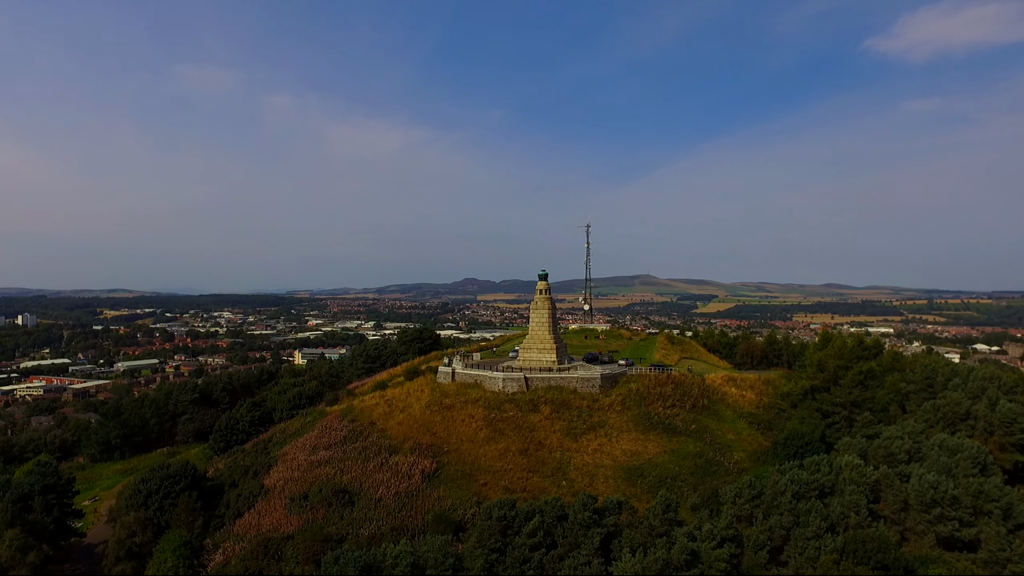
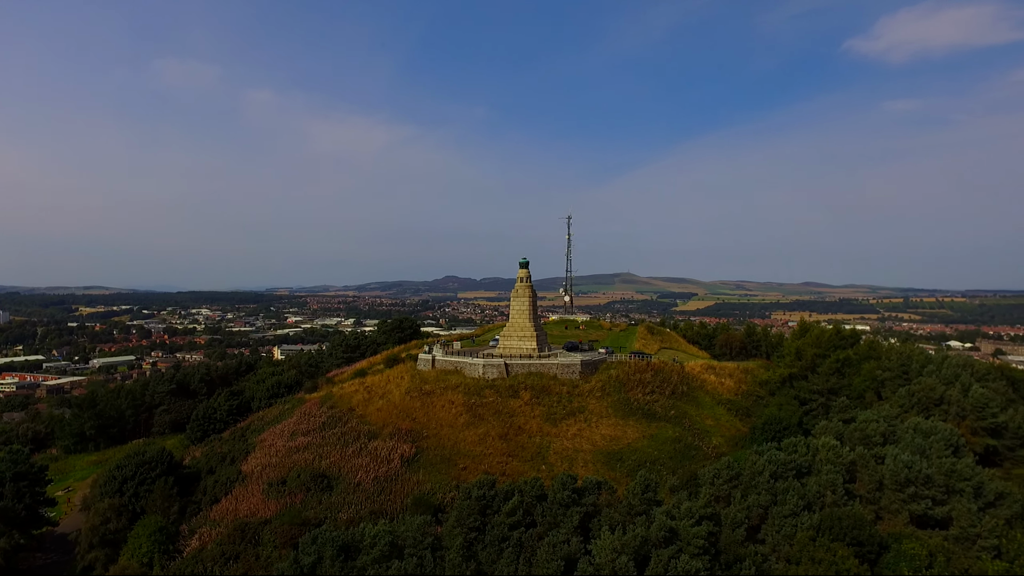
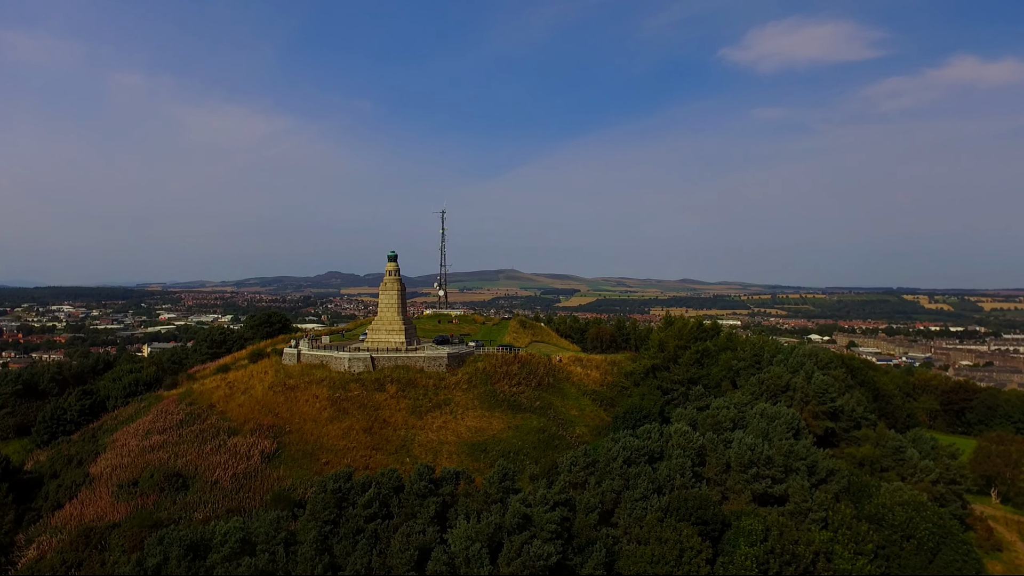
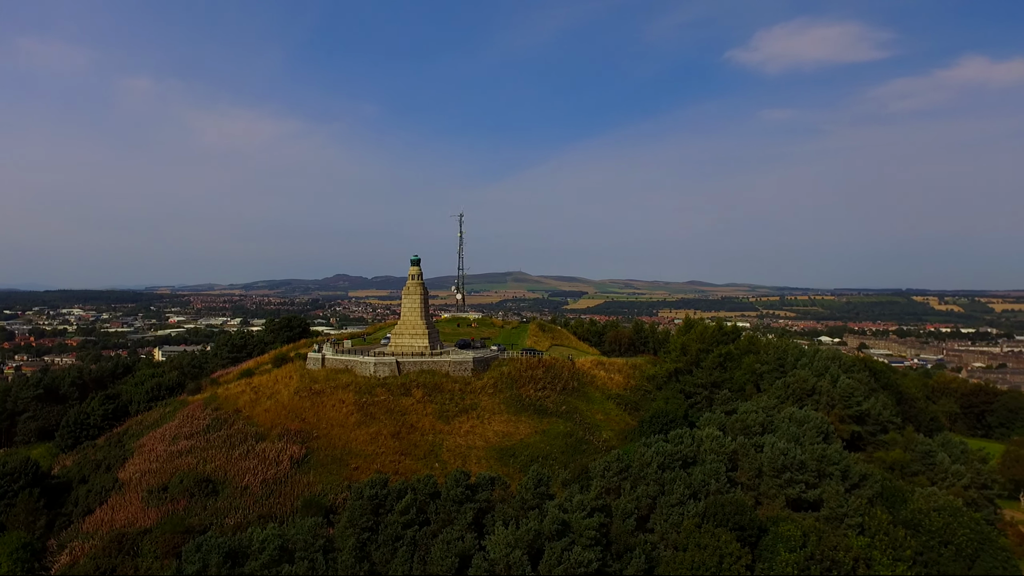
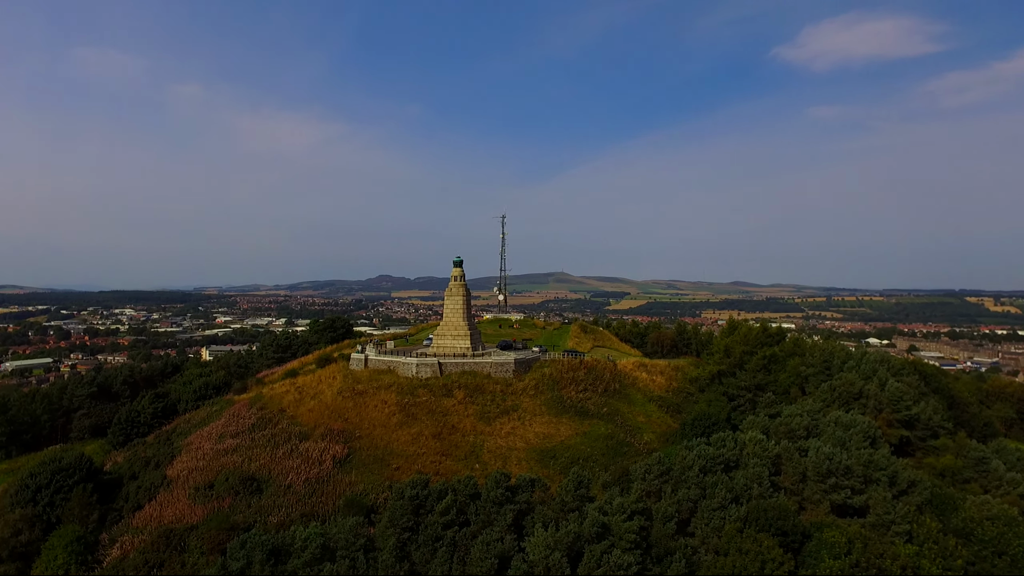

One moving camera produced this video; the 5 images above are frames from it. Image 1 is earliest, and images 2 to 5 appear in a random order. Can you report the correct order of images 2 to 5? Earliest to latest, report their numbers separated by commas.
2, 5, 4, 3
